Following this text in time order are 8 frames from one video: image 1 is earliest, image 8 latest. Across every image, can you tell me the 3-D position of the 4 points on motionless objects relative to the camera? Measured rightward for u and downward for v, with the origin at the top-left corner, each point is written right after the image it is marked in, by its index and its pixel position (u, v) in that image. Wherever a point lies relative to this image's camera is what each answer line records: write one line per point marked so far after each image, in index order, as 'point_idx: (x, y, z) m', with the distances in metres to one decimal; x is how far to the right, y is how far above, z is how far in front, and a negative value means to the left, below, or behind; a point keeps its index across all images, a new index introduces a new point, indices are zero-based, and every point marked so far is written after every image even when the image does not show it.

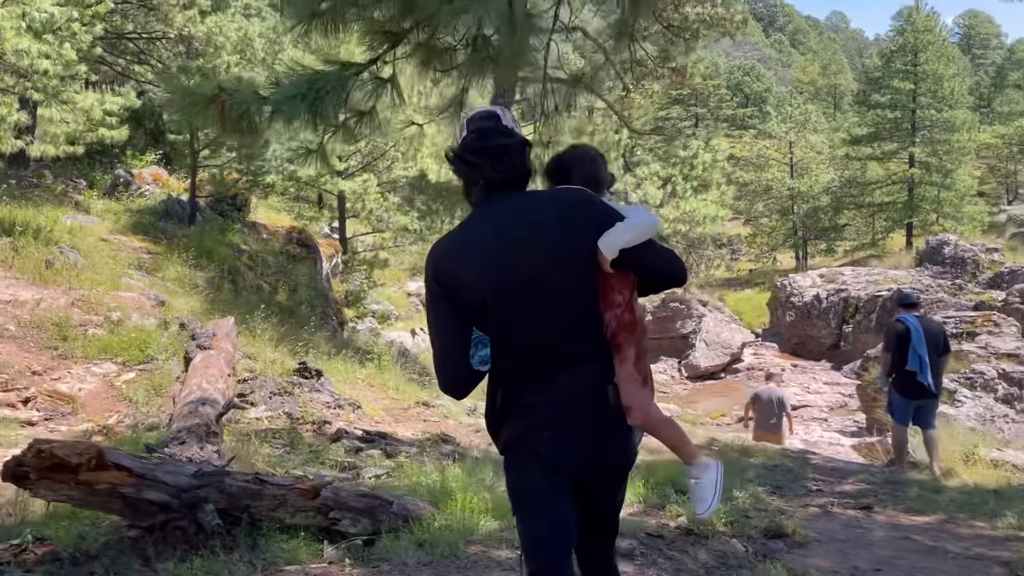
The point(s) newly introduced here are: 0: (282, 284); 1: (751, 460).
0: (-3.2, +0.1, +11.9) m
1: (+1.7, -1.3, +6.3) m
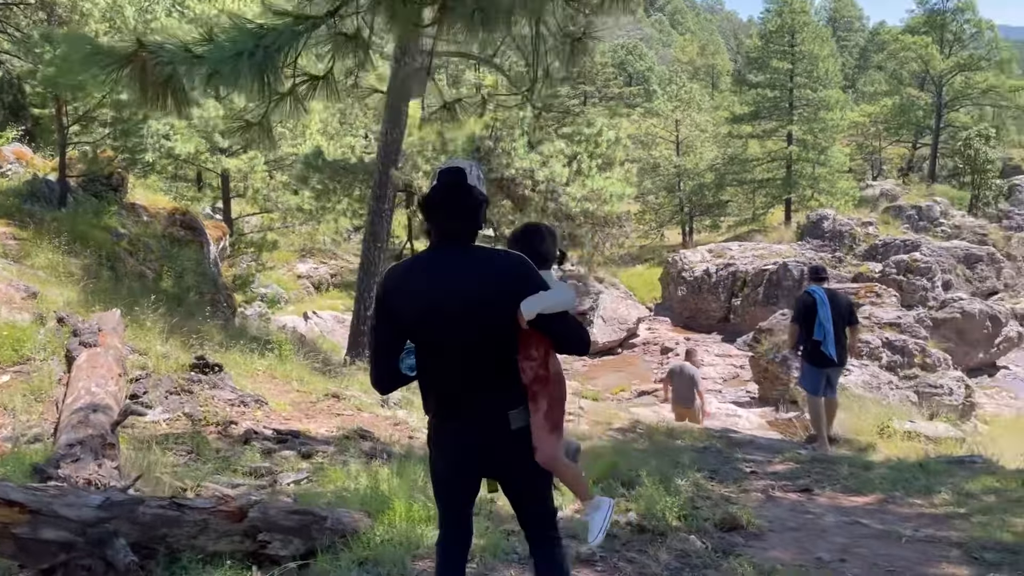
0: (-4.5, +0.2, +11.1) m
1: (+1.2, -1.1, +6.2) m
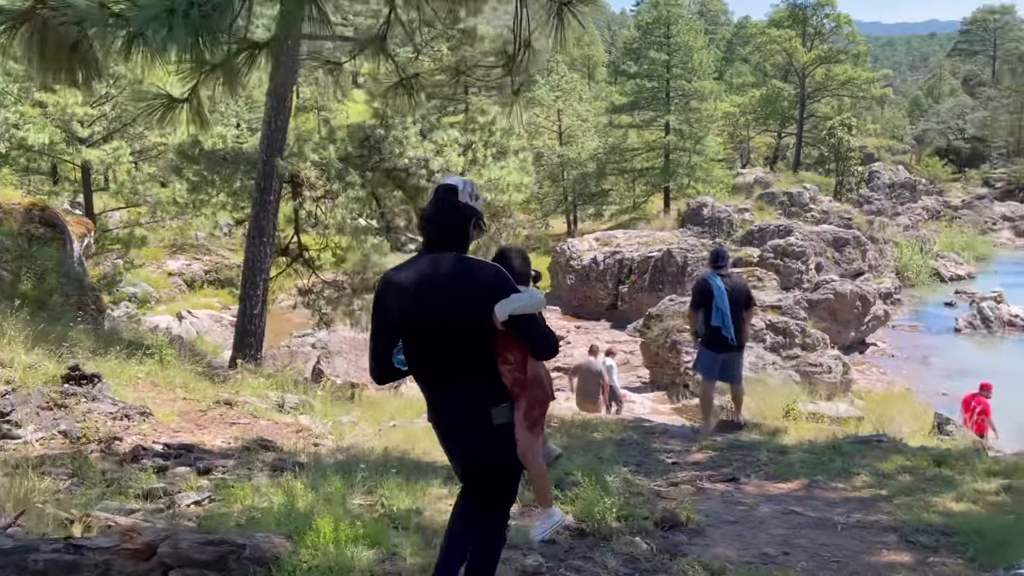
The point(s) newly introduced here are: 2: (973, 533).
0: (-5.7, +0.2, +10.1) m
1: (+0.6, -1.1, +6.1) m
2: (+2.0, -1.1, +3.7) m
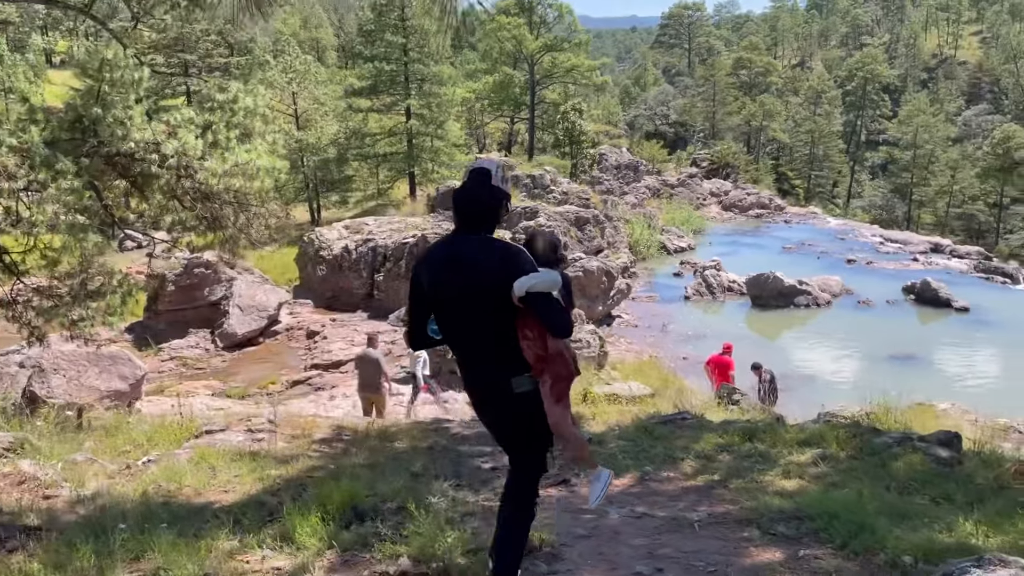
0: (-8.0, -0.1, +7.4) m
1: (-0.7, -1.0, +5.4) m
2: (+1.3, -0.9, +3.5) m
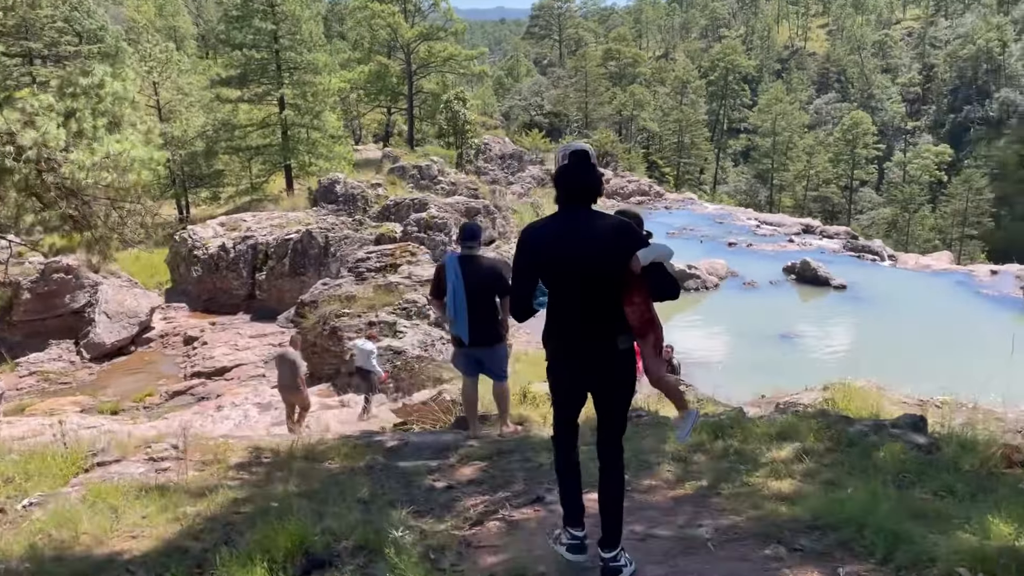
0: (-8.6, -0.4, +5.7) m
1: (-1.0, -1.0, +4.8) m
2: (+1.3, -0.9, +3.2) m
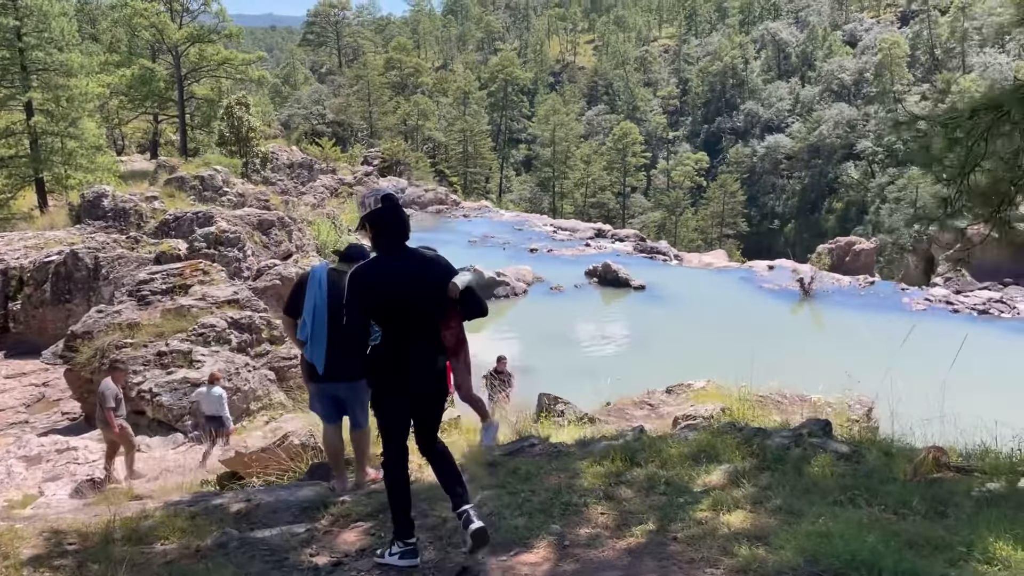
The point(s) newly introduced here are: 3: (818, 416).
0: (-9.0, -0.9, +2.7) m
1: (-1.5, -1.2, +3.7) m
2: (+1.1, -0.9, +2.7) m
3: (+2.2, -0.9, +6.2) m
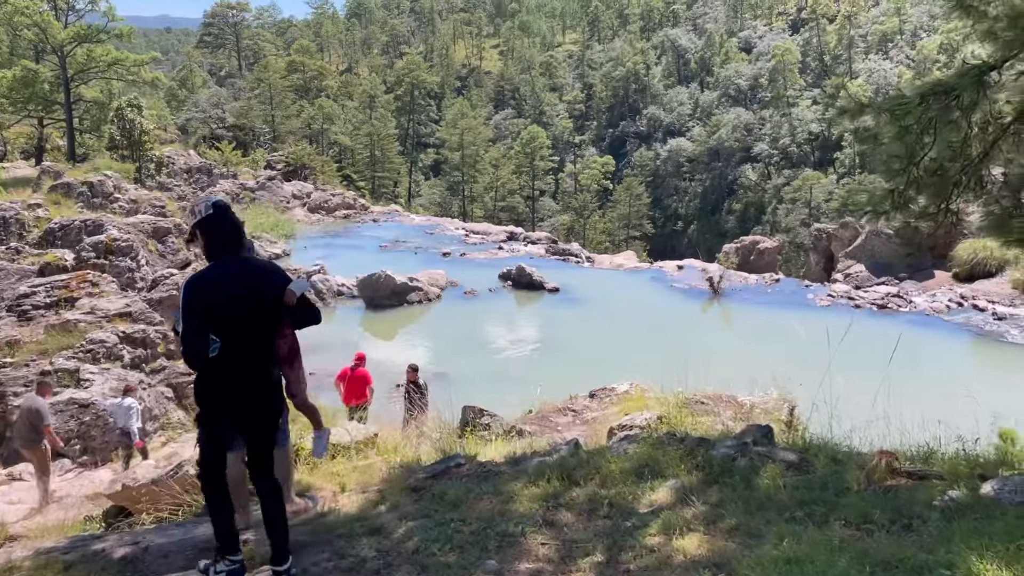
0: (-9.2, -1.1, +1.4) m
1: (-1.7, -1.2, +3.1) m
2: (+0.9, -0.9, +2.4) m
3: (+1.7, -0.9, +6.0) m
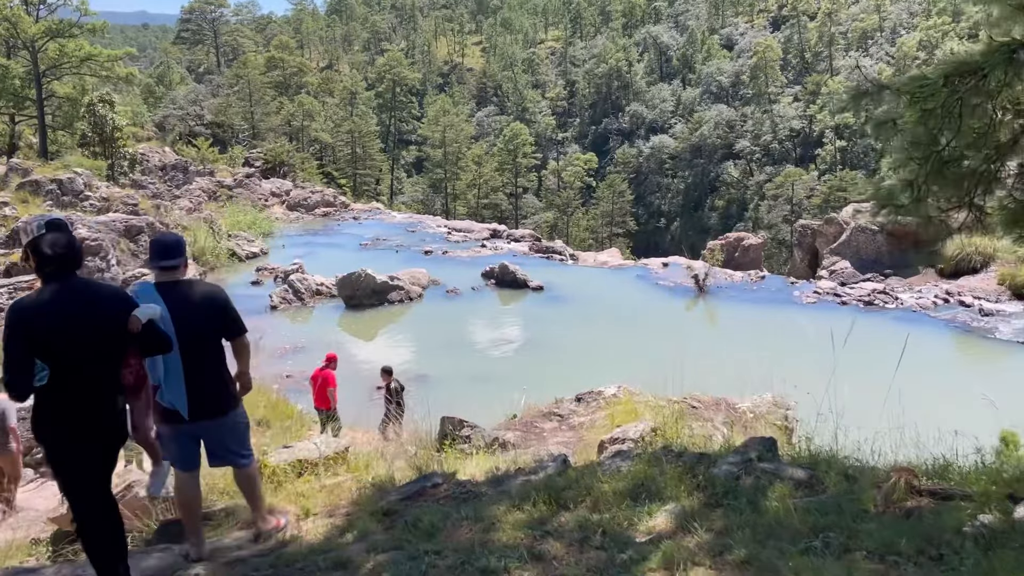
0: (-9.2, -1.1, +0.8) m
1: (-1.8, -1.2, +2.7) m
2: (+0.9, -0.9, +2.1) m
3: (+1.6, -0.9, +5.7) m
